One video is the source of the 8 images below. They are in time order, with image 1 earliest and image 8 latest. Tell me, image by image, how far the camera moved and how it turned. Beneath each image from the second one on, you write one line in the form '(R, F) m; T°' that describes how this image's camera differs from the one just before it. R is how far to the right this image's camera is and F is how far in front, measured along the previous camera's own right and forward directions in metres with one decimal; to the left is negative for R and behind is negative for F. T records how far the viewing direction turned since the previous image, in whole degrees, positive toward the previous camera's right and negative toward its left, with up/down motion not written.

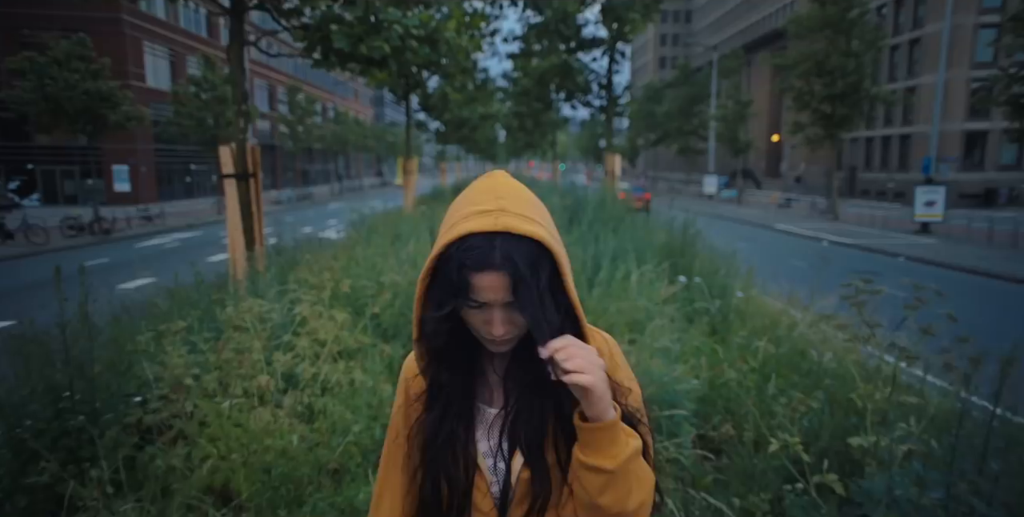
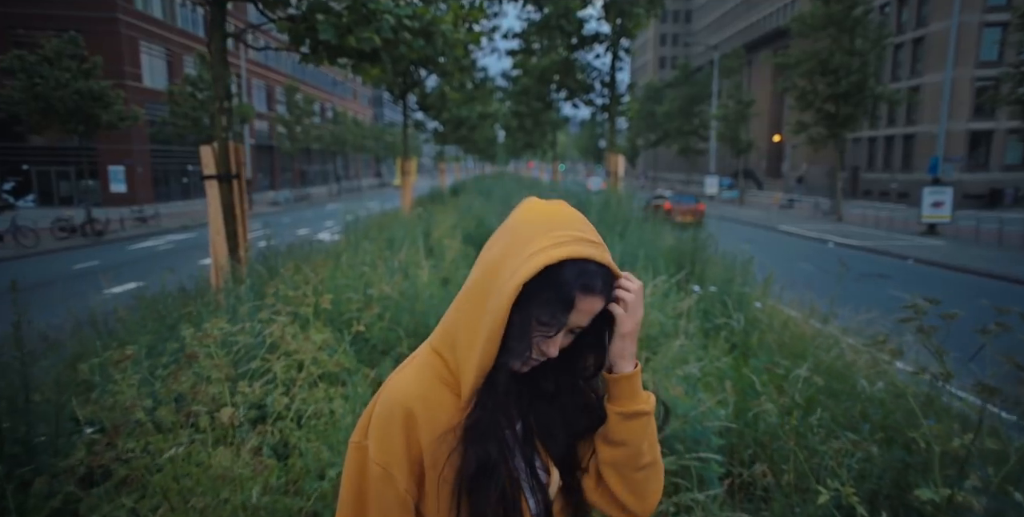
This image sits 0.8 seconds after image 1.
(0.0, +0.3) m; 0°
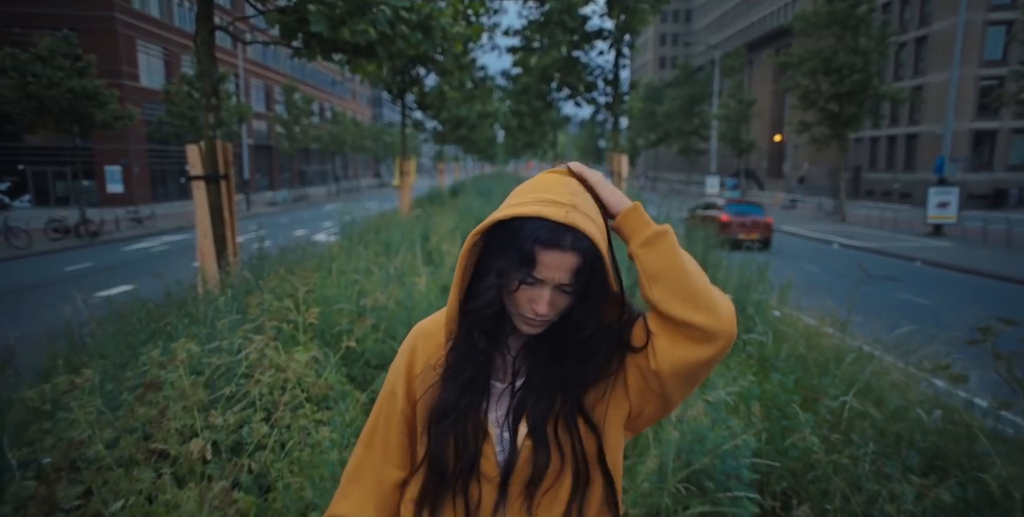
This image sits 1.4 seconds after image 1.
(0.0, +0.2) m; 0°
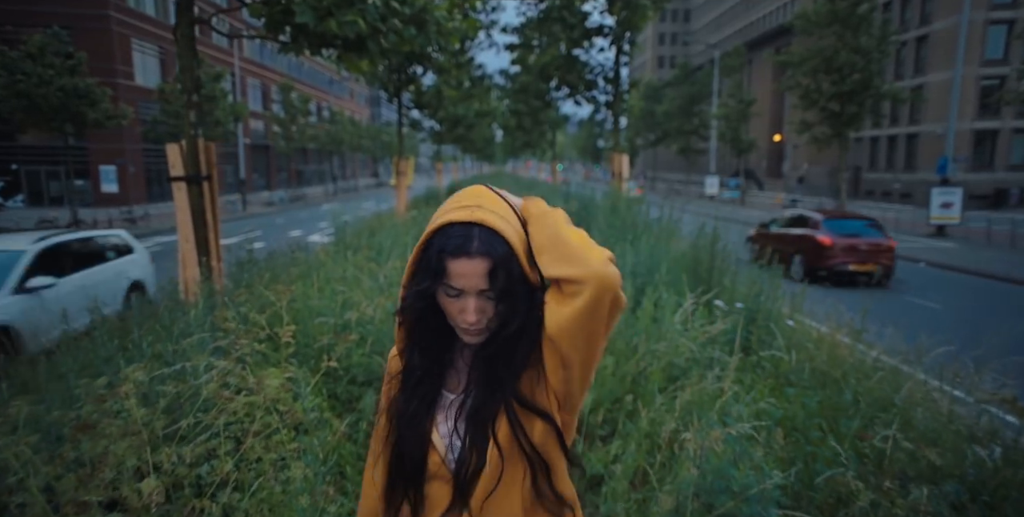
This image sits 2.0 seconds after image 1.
(0.0, +0.2) m; 0°
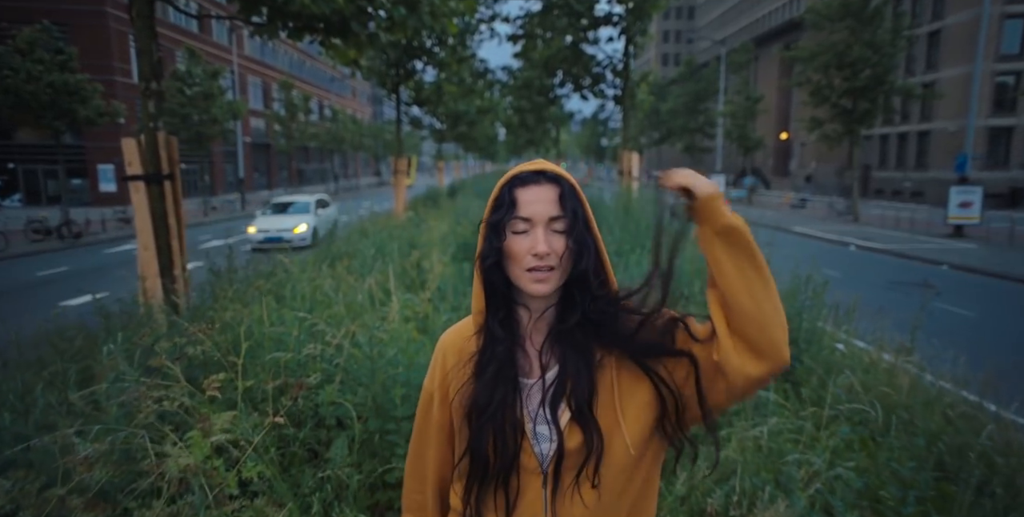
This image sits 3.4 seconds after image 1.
(0.0, +0.5) m; 0°
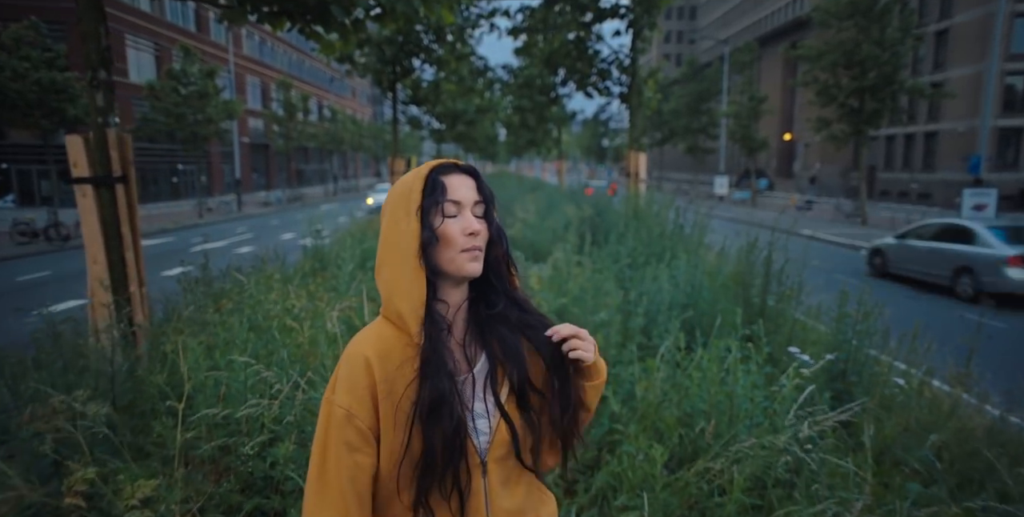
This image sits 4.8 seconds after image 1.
(0.0, +0.5) m; 0°
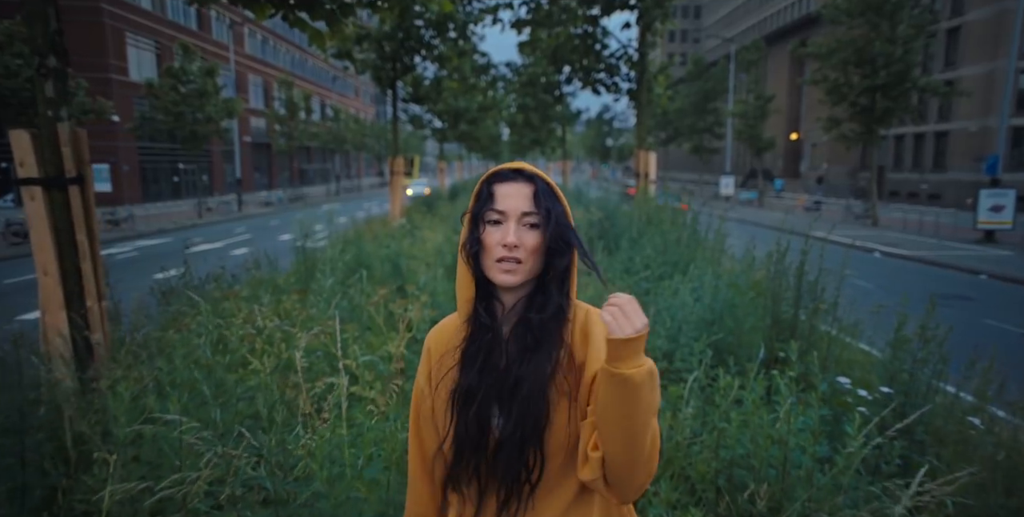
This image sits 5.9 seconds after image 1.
(0.0, +0.4) m; 0°
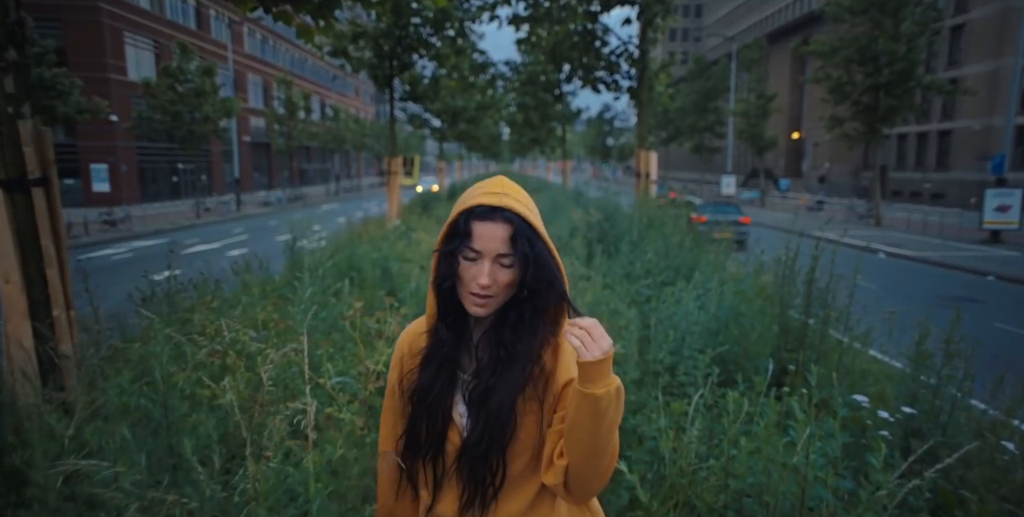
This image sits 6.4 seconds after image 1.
(0.0, +0.2) m; 0°
